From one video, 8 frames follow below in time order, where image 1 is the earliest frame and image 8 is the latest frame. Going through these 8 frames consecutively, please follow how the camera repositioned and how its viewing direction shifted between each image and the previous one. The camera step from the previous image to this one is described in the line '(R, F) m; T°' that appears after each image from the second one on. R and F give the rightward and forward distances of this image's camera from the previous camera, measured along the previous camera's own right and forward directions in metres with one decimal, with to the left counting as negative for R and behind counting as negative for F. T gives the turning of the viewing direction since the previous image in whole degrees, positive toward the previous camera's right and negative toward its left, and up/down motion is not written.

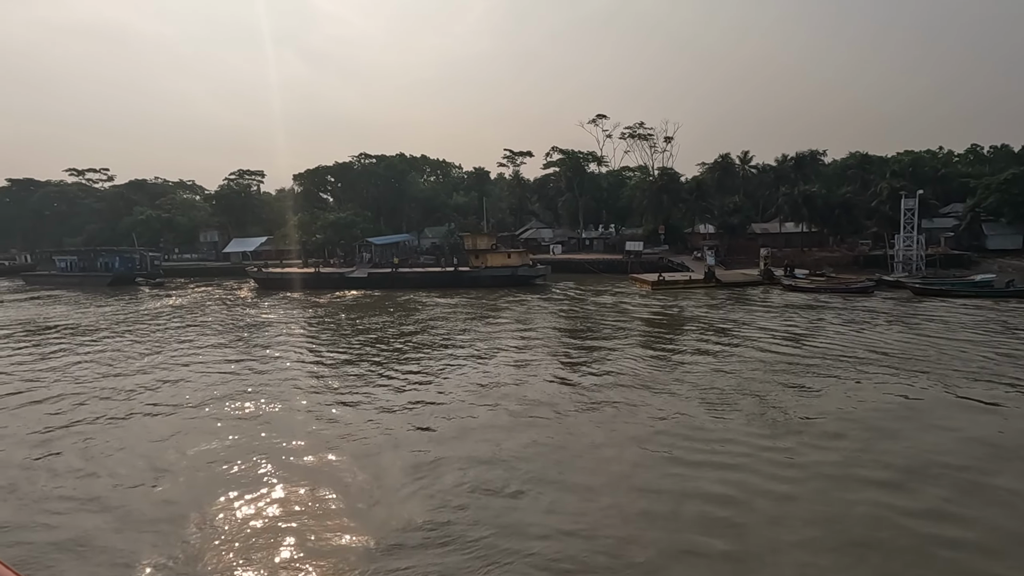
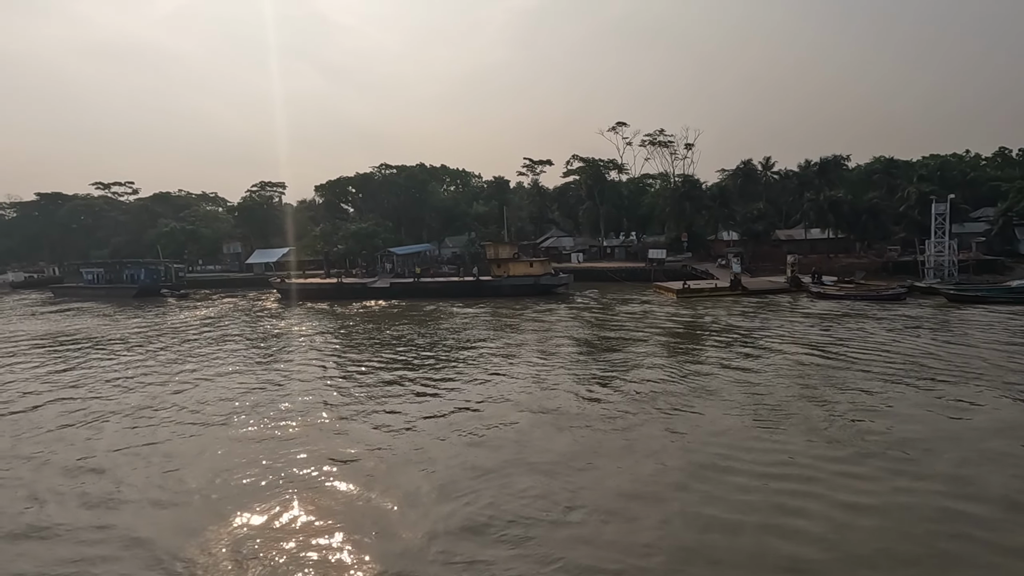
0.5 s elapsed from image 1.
(-0.3, -0.1) m; -2°
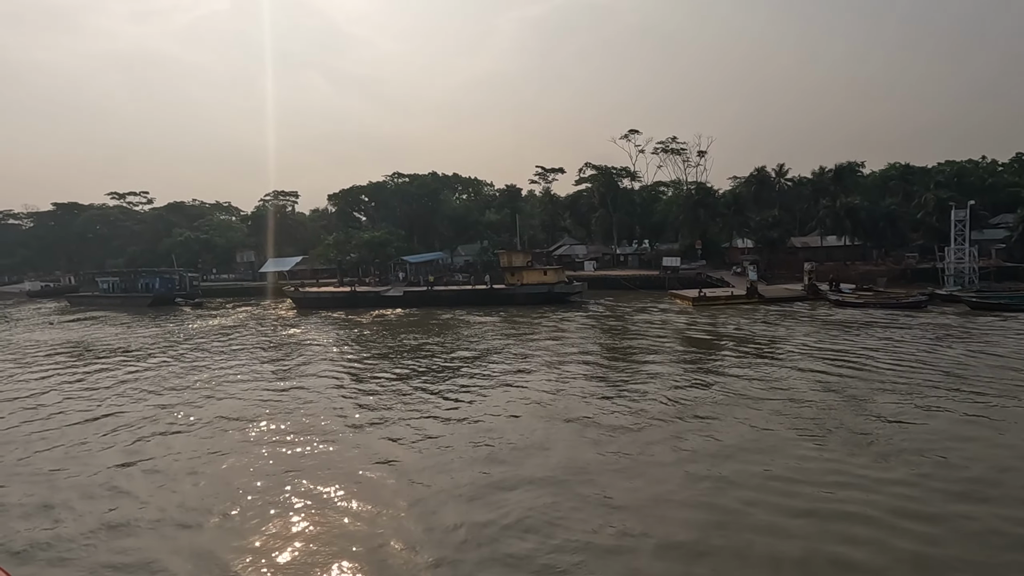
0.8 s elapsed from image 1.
(-0.2, 0.0) m; -1°
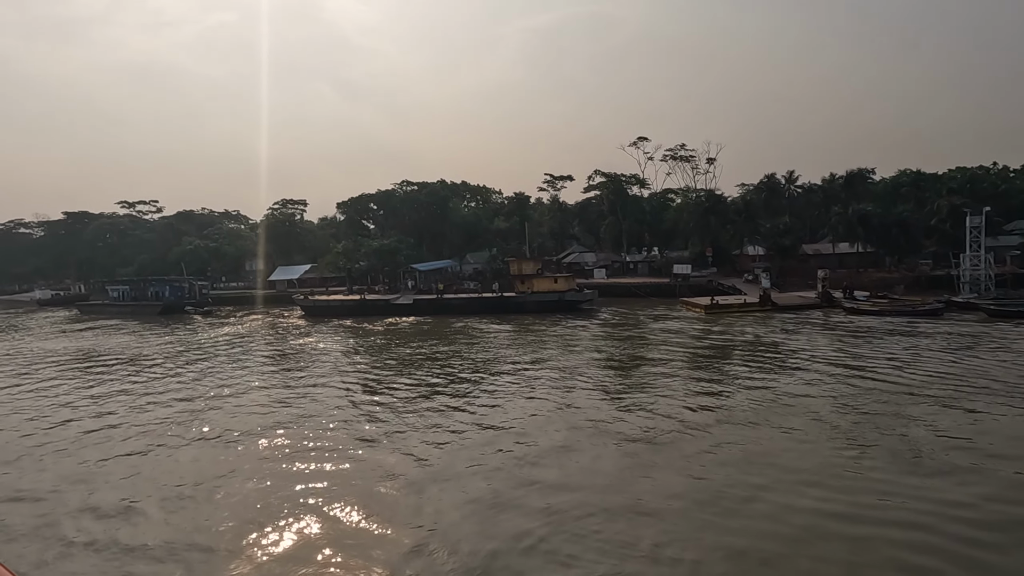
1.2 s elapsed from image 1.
(-0.2, 0.0) m; -1°
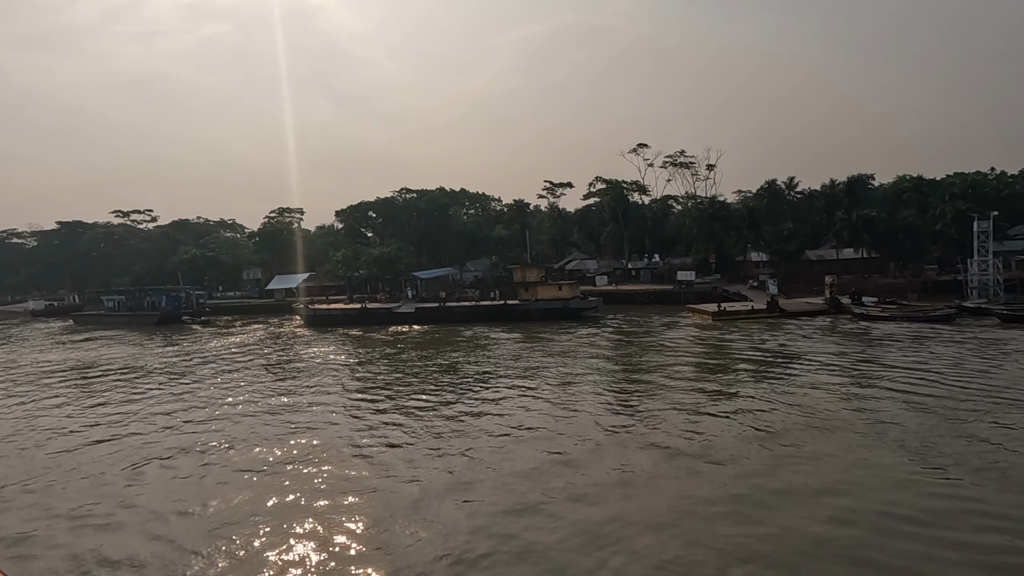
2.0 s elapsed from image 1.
(-0.4, +0.2) m; 0°
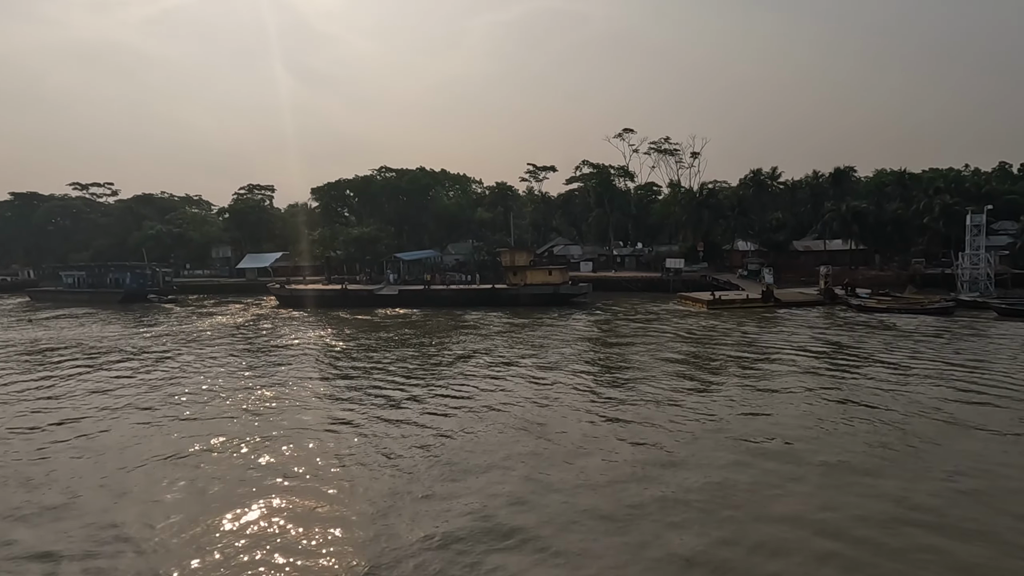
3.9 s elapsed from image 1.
(-0.8, +0.8) m; +3°
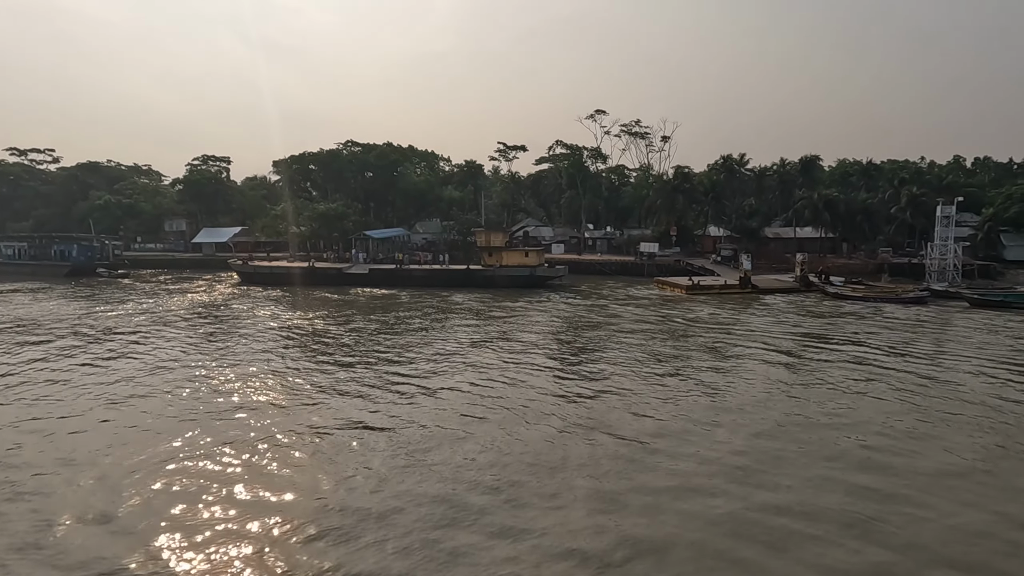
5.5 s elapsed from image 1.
(-0.6, +0.6) m; +4°
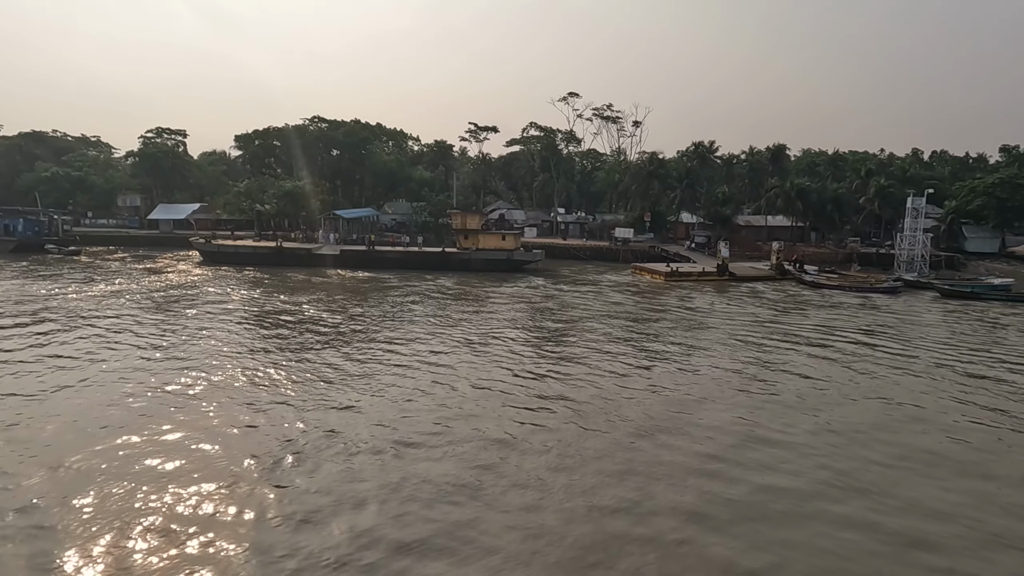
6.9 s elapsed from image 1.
(-0.5, +0.4) m; +3°
